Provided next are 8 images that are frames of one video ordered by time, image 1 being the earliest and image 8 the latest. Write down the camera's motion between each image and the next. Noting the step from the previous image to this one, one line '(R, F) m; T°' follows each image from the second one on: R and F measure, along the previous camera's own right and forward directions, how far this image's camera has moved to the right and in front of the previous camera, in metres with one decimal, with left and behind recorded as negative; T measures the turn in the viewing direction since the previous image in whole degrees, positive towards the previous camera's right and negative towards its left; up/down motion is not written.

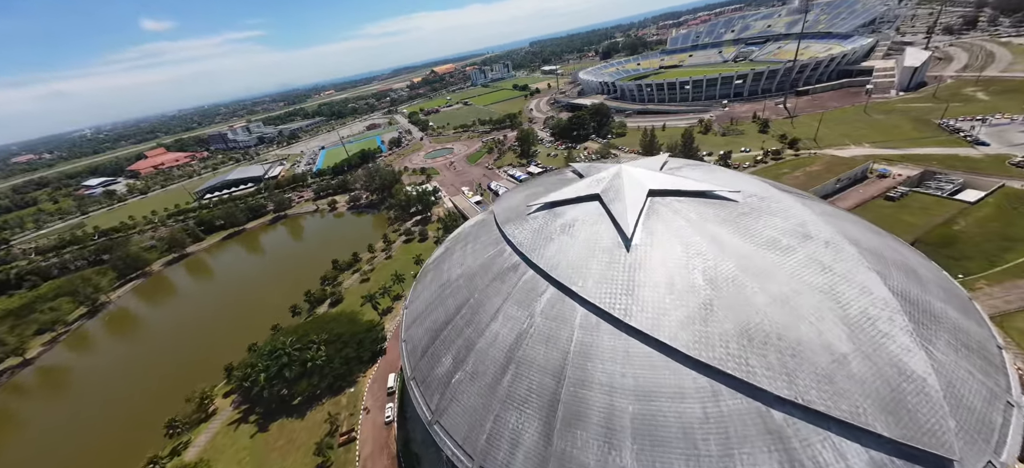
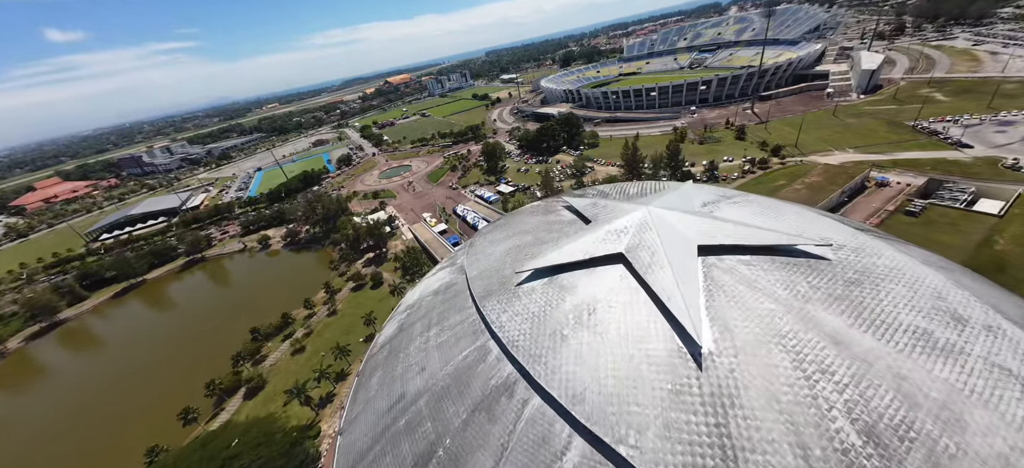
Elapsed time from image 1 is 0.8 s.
(-0.7, +10.2) m; +6°
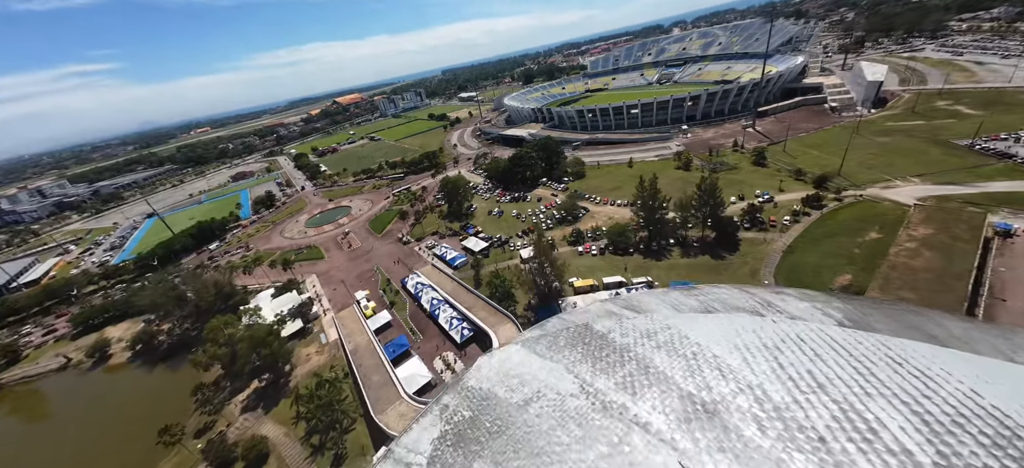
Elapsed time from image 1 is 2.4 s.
(-0.9, +20.2) m; +6°
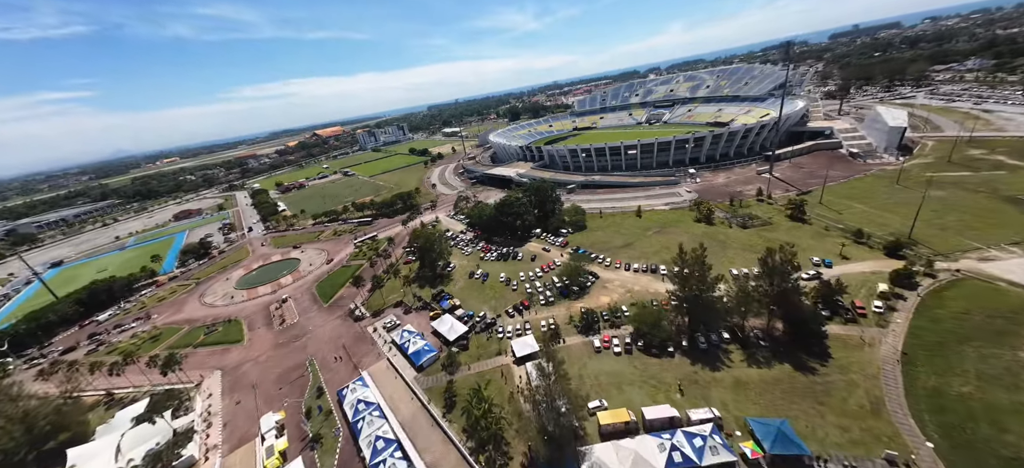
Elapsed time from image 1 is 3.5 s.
(-0.6, +13.5) m; +3°
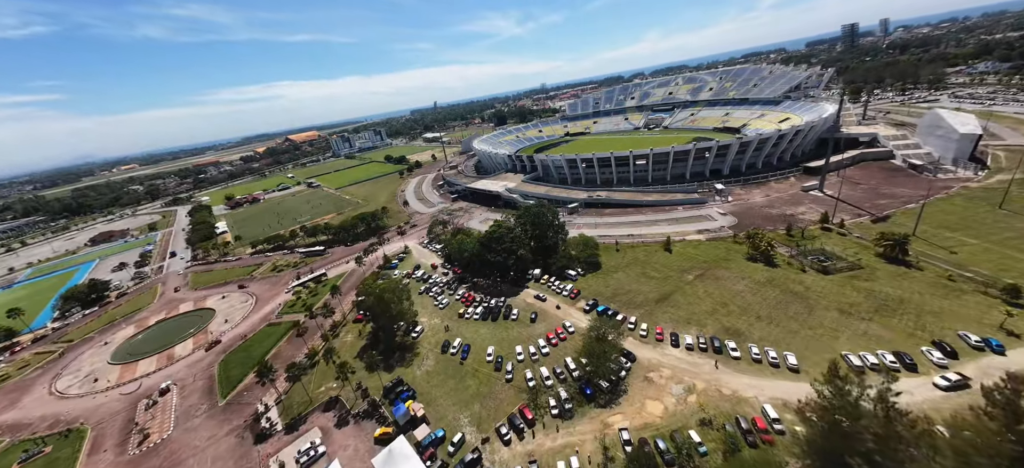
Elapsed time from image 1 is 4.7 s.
(-0.5, +15.9) m; +3°
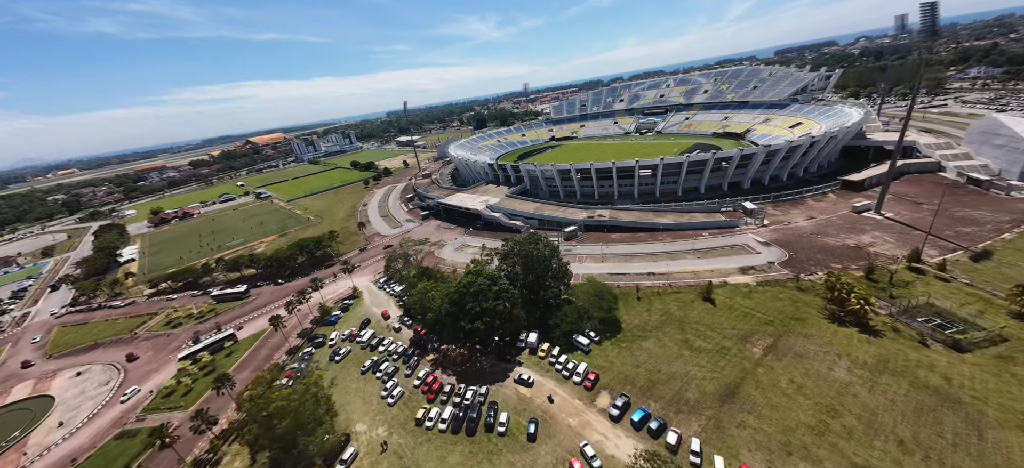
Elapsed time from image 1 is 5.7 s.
(-0.2, +14.1) m; +3°
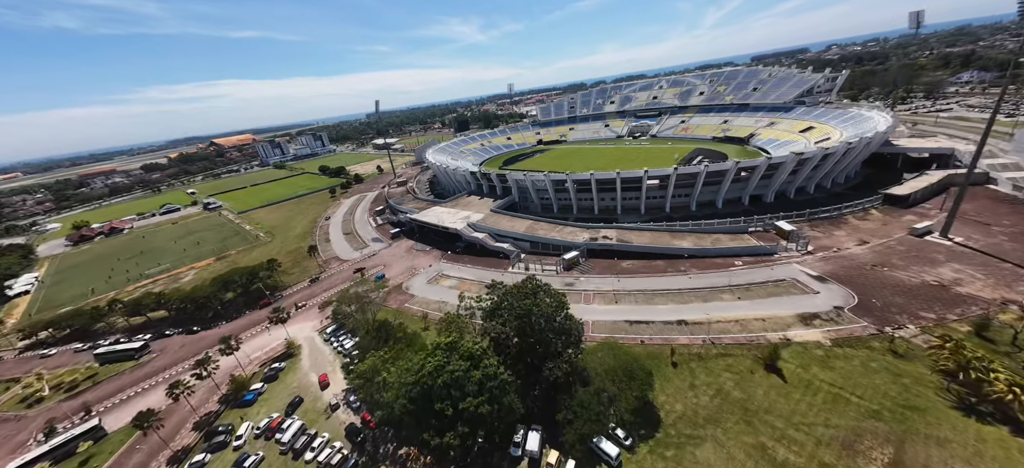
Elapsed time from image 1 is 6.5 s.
(-0.3, +10.5) m; +3°
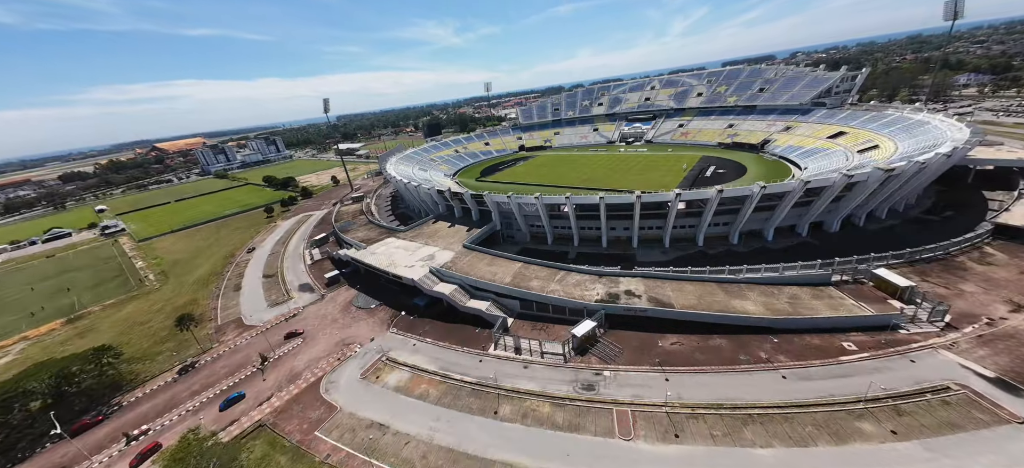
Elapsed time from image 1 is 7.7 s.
(0.0, +15.4) m; +4°
